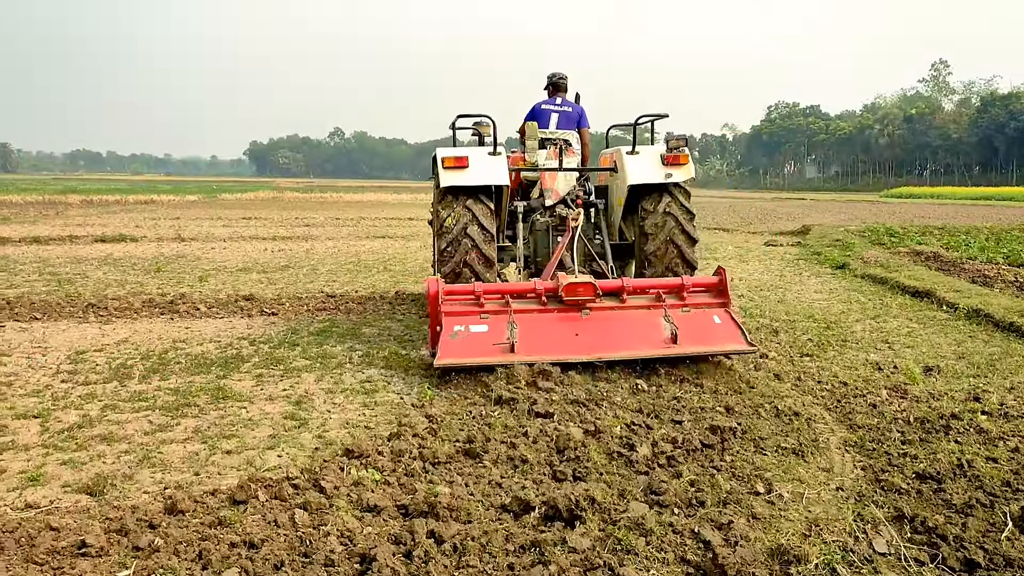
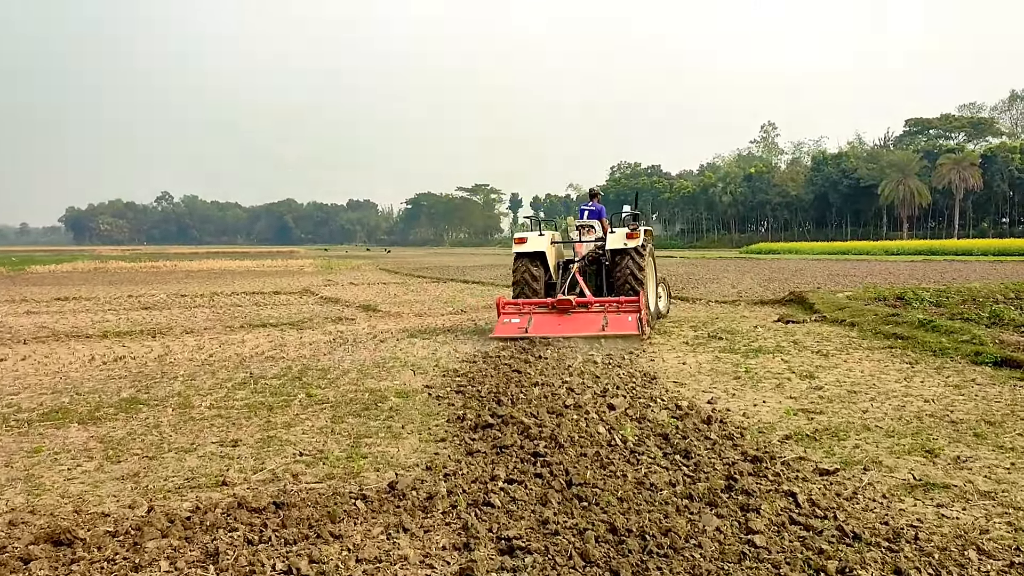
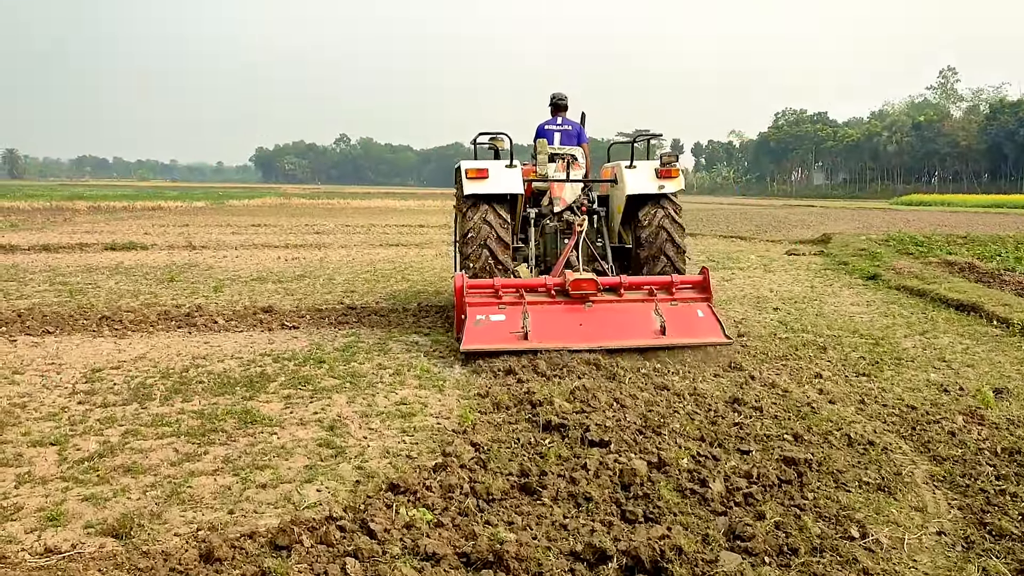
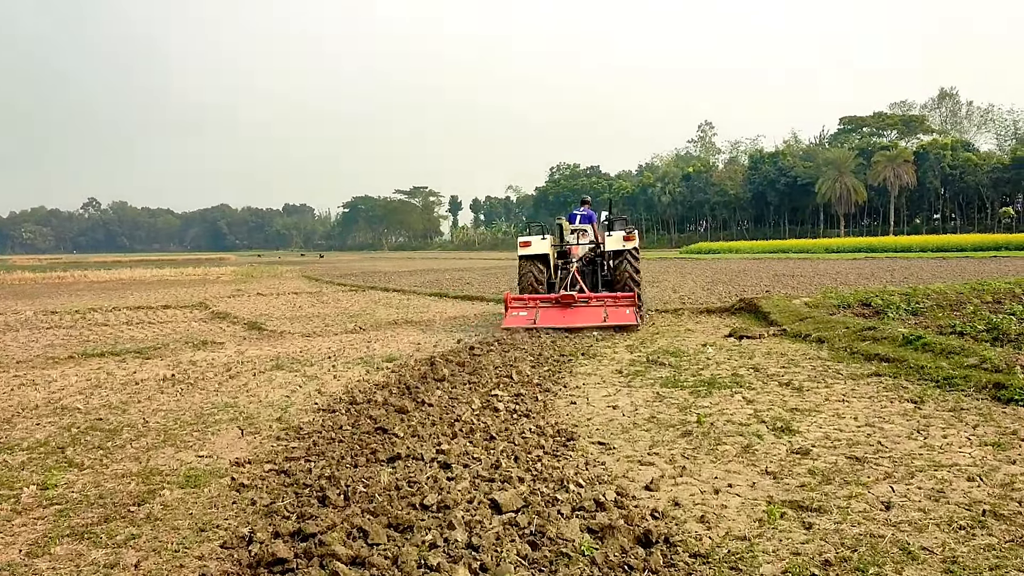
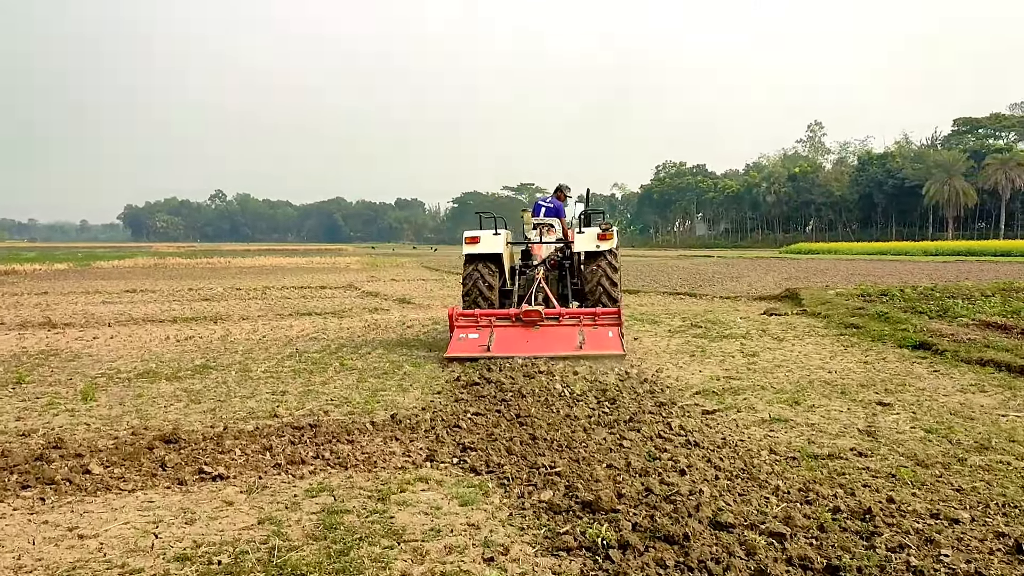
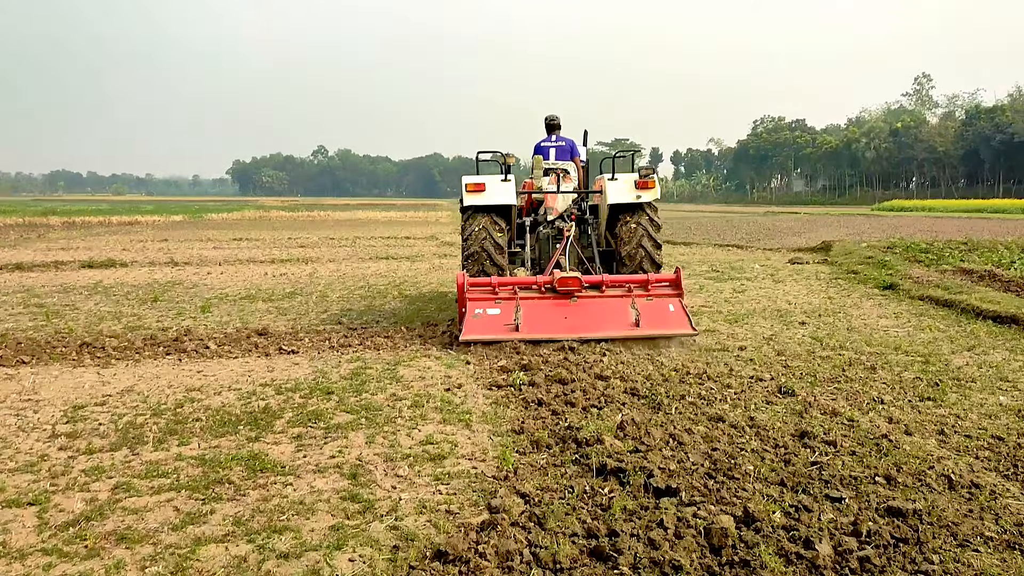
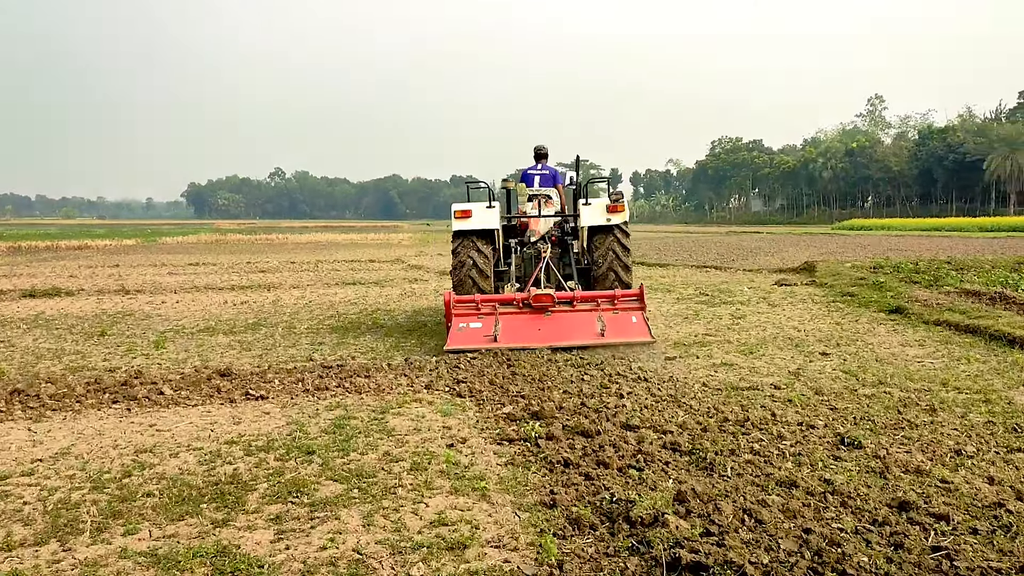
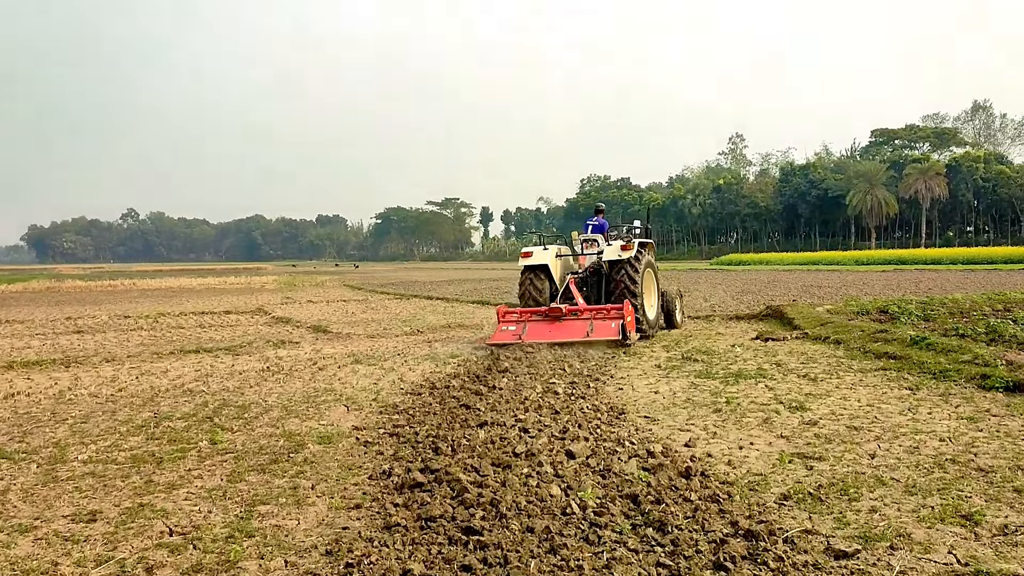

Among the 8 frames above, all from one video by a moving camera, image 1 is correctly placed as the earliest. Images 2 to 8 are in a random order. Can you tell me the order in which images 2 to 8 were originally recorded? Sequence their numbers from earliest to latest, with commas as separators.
3, 6, 7, 5, 2, 8, 4
